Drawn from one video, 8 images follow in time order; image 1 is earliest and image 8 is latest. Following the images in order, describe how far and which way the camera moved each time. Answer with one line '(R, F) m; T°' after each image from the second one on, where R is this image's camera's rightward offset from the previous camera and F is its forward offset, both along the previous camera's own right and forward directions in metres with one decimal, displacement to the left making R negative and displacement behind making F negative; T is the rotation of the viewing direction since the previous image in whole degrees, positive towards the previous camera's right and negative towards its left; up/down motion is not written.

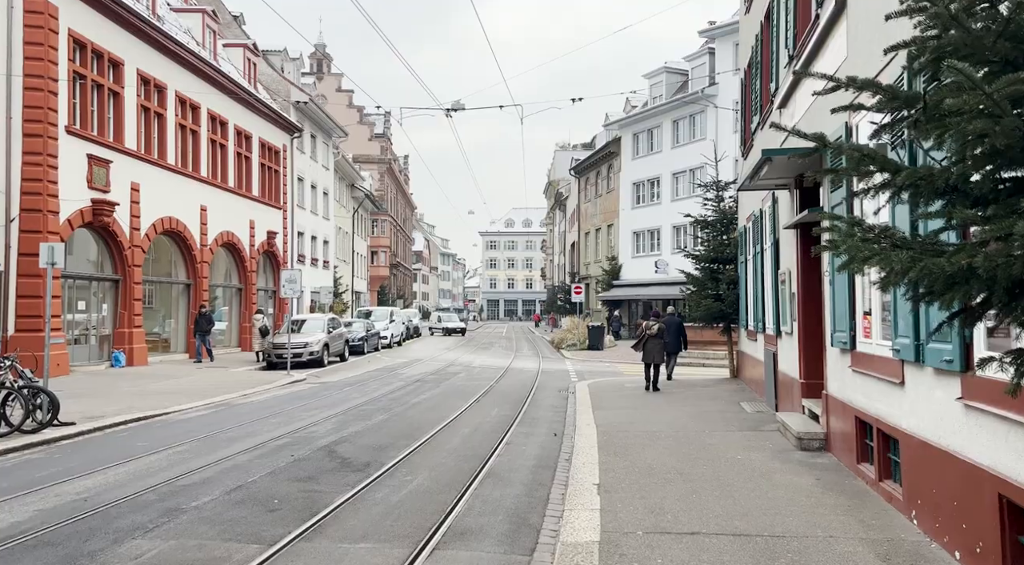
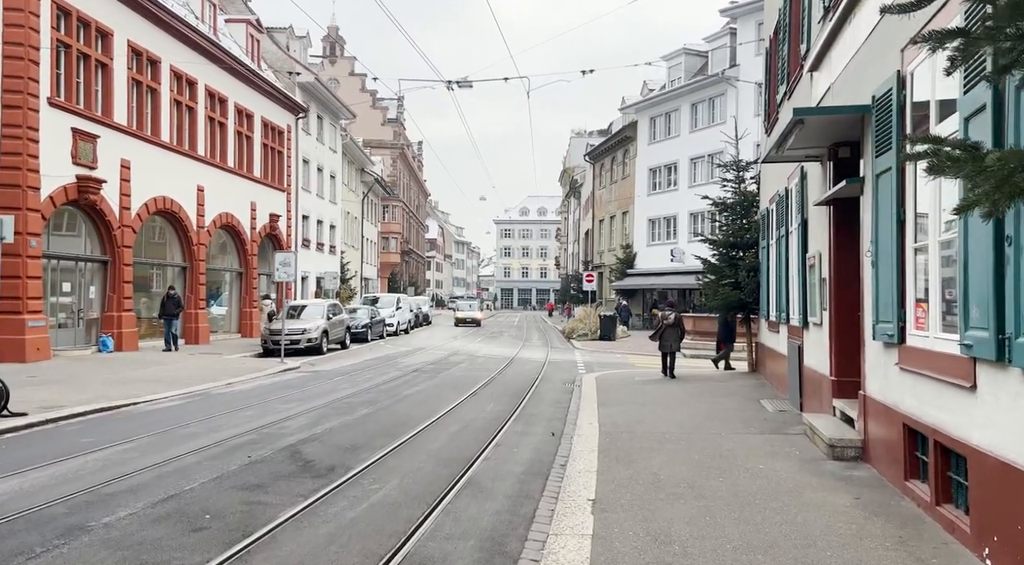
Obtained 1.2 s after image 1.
(+0.3, +1.2) m; -1°
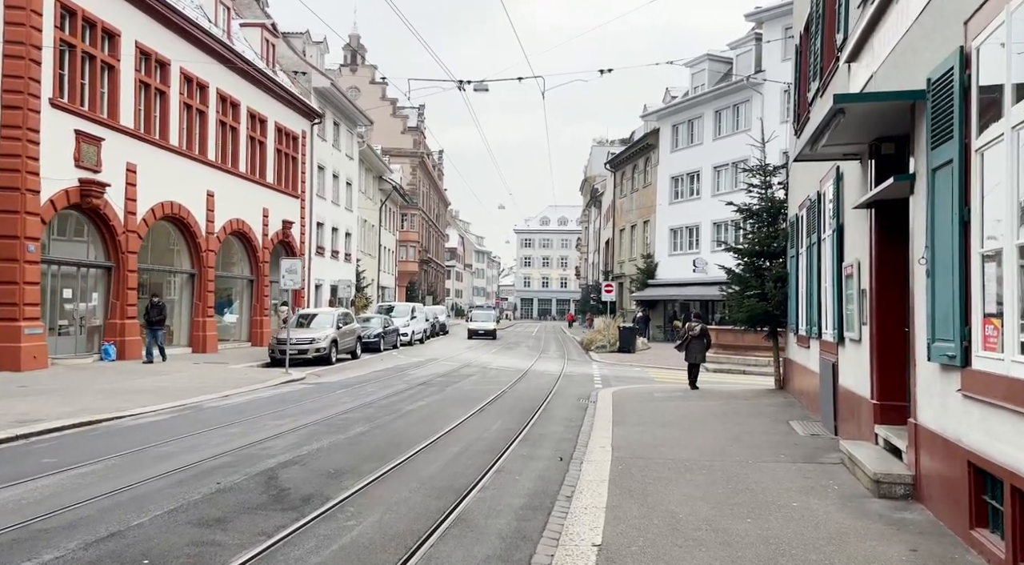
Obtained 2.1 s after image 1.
(+0.2, +0.9) m; -2°
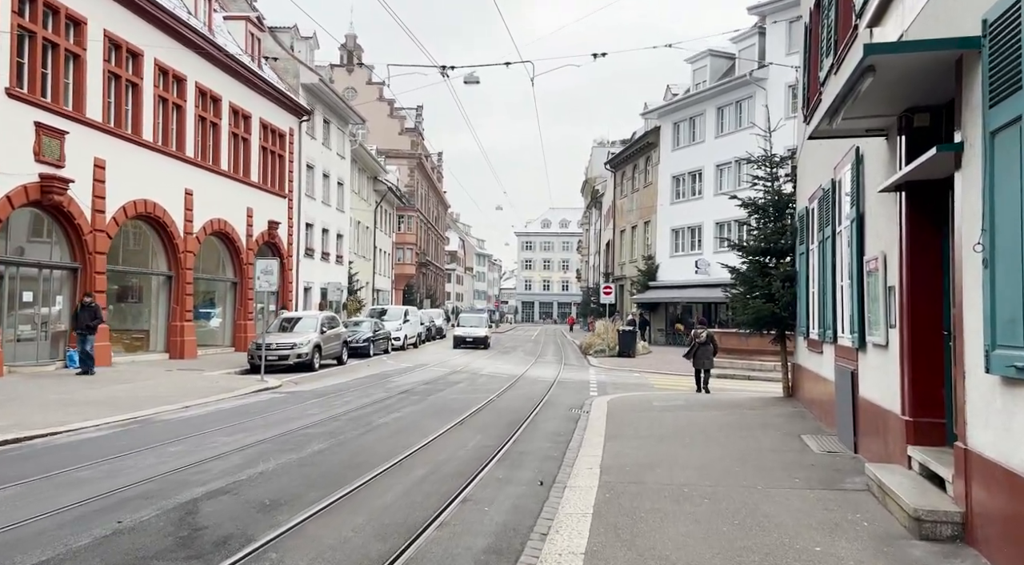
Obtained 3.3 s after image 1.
(+0.3, +1.2) m; 0°
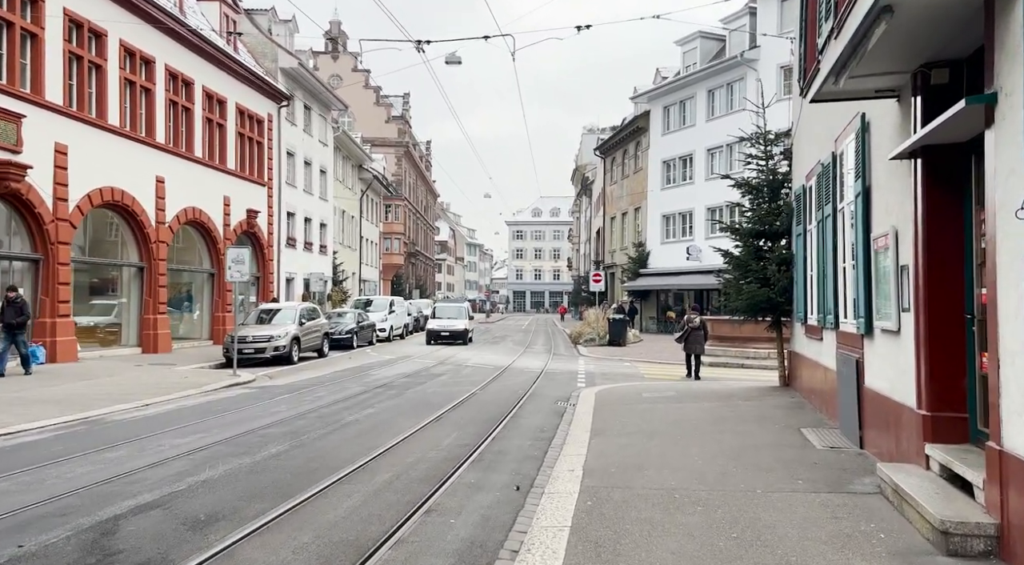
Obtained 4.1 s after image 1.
(+0.2, +0.8) m; +1°
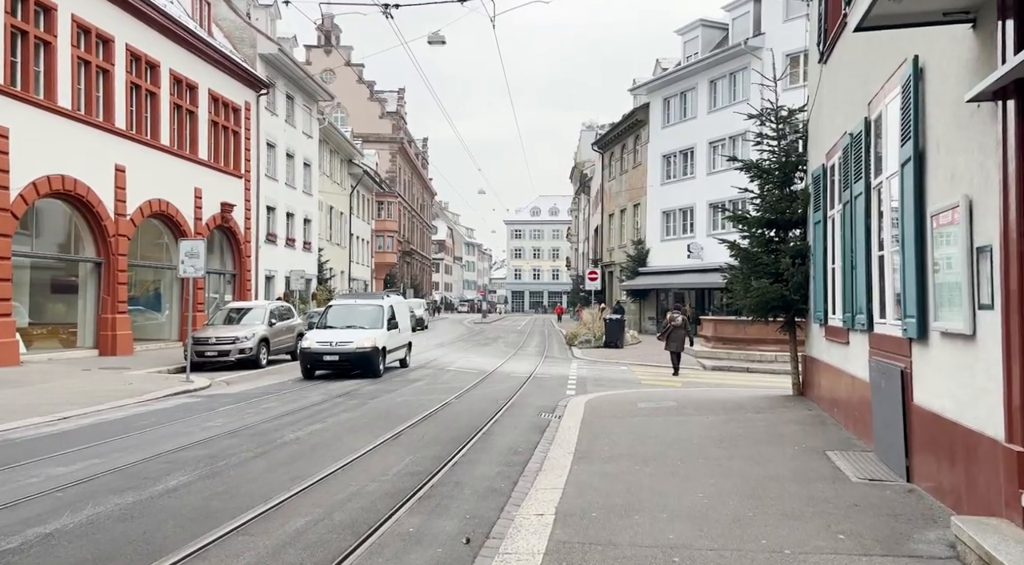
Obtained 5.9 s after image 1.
(+0.4, +1.8) m; 0°
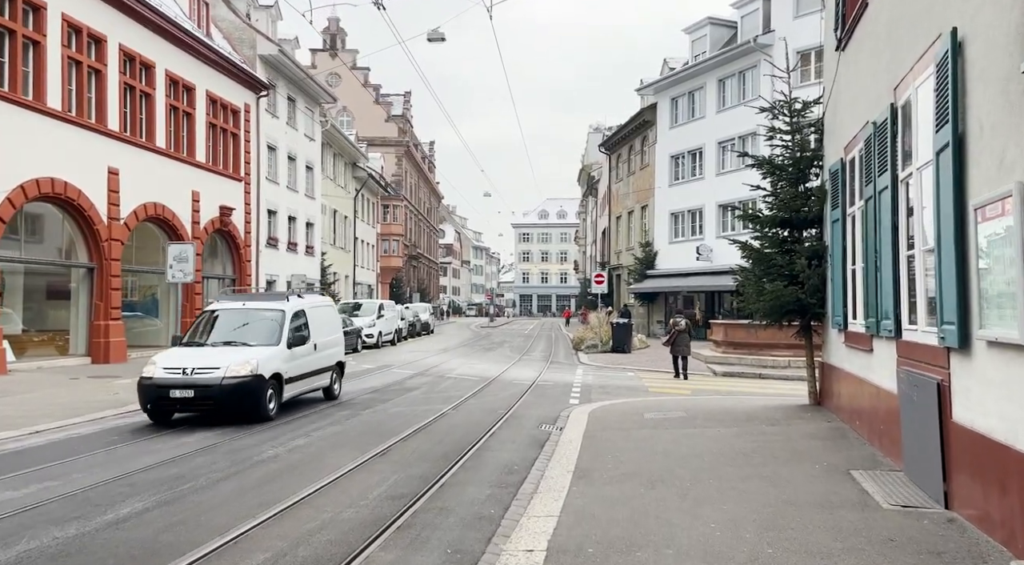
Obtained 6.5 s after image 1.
(+0.2, +0.7) m; -1°
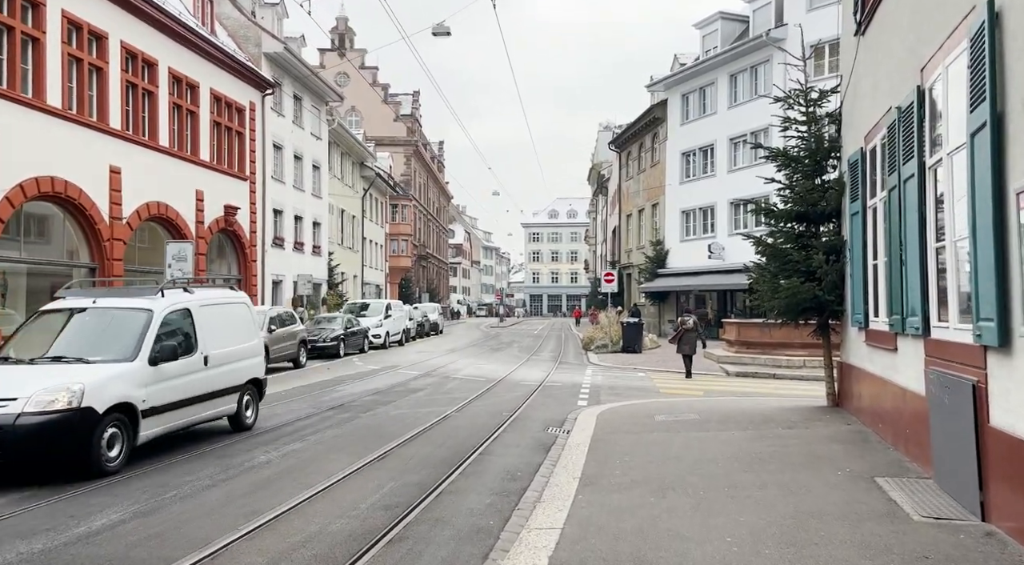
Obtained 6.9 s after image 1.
(+0.1, +0.4) m; -1°
